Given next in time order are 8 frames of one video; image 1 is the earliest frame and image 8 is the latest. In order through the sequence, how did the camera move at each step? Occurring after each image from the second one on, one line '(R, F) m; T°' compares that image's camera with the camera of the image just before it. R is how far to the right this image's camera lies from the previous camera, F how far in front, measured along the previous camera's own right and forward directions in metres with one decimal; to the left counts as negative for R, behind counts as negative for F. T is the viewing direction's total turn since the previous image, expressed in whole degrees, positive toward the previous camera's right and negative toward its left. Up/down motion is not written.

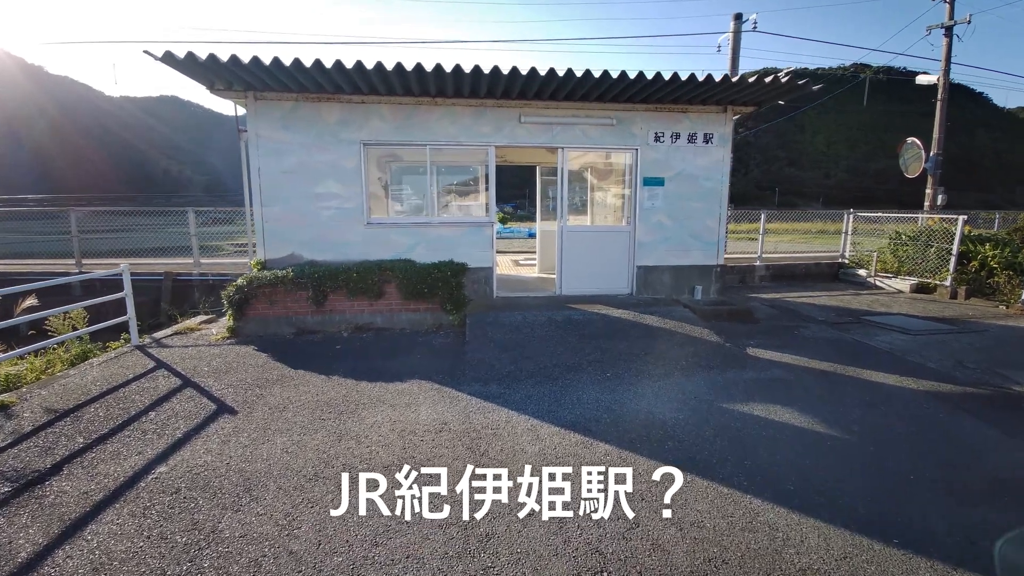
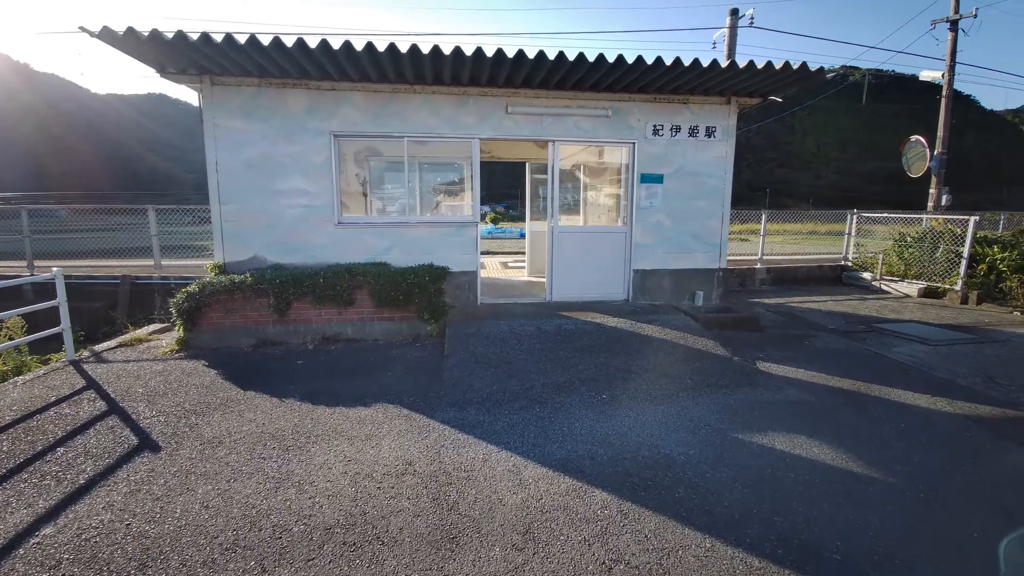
(+0.1, +0.5) m; +1°
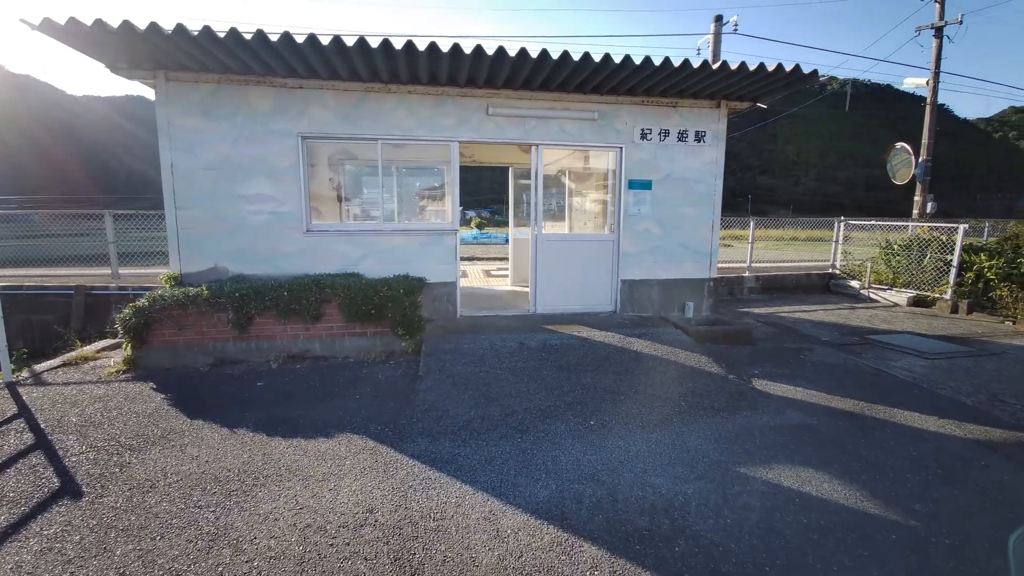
(0.0, +0.3) m; +2°
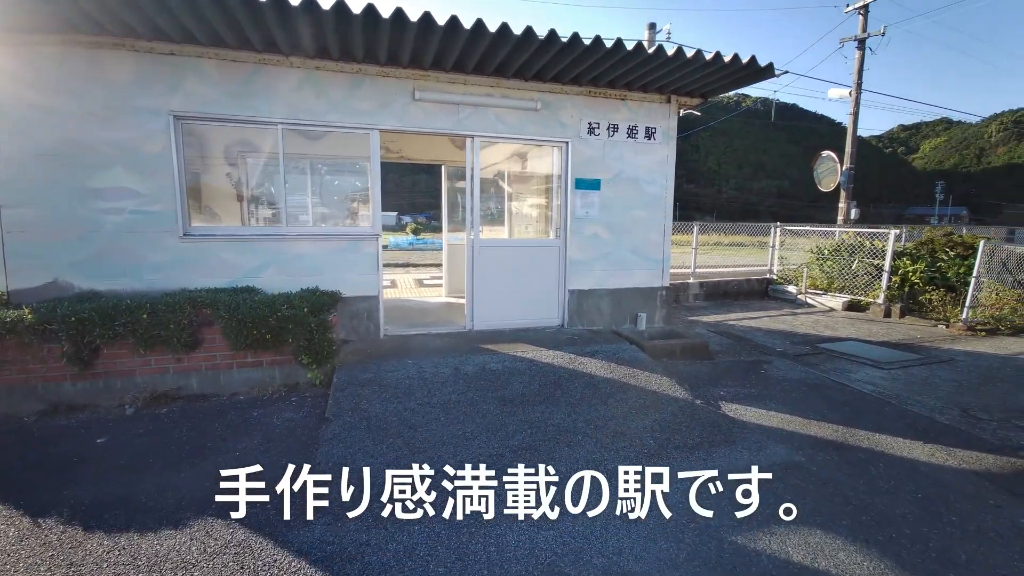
(0.0, +0.7) m; +7°
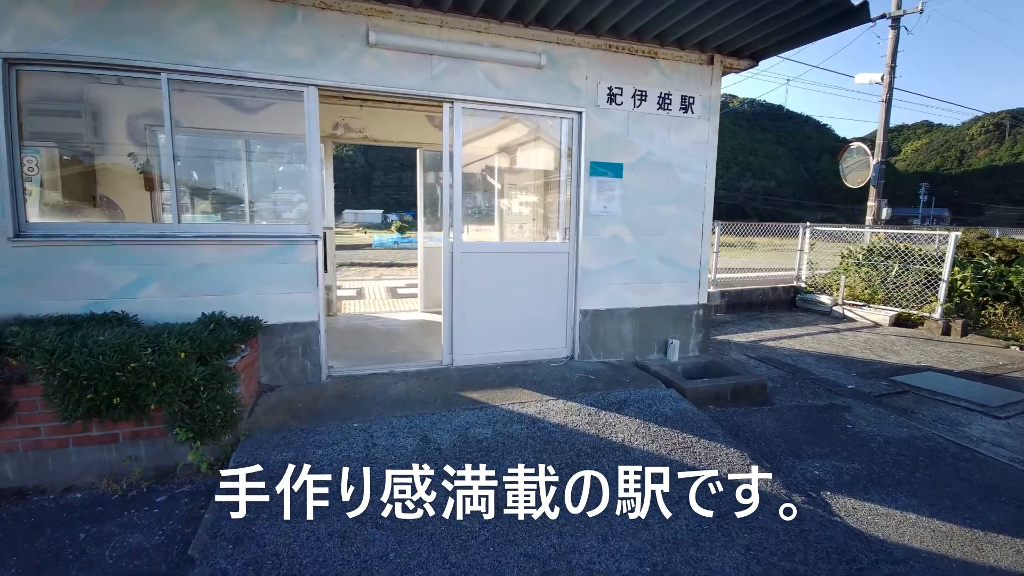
(0.0, +1.2) m; +1°
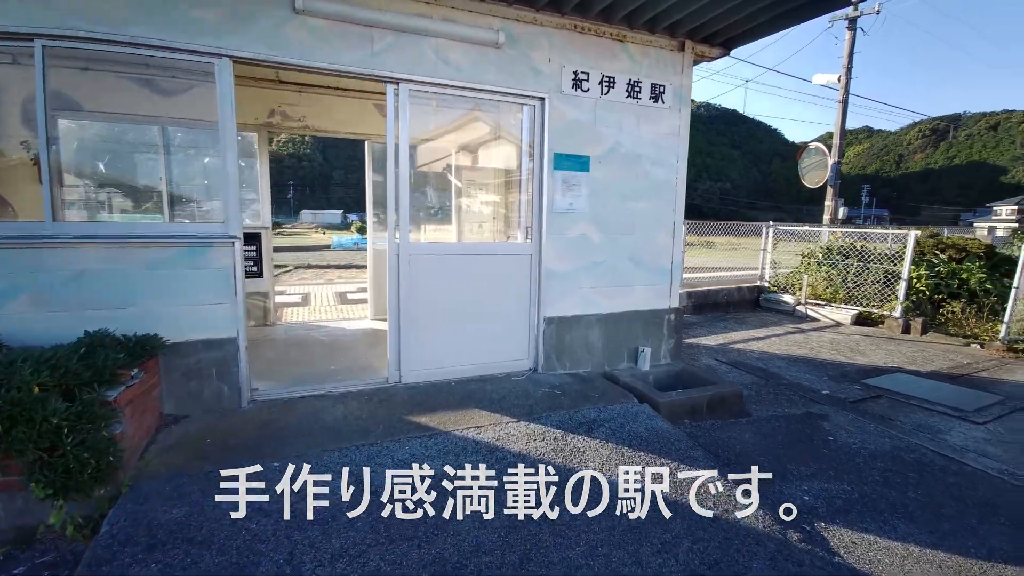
(+0.1, +0.4) m; +4°
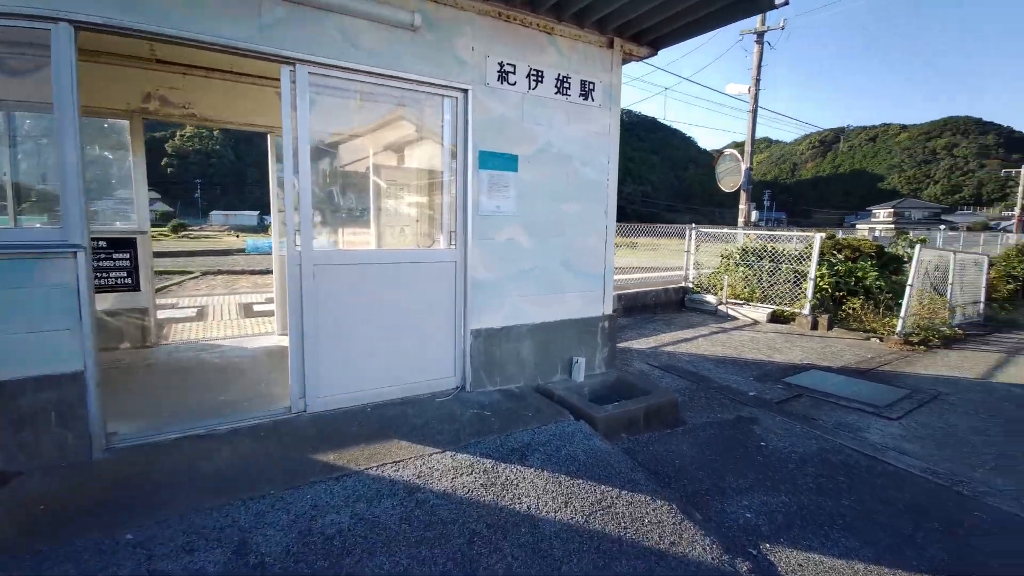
(0.0, +0.3) m; +8°
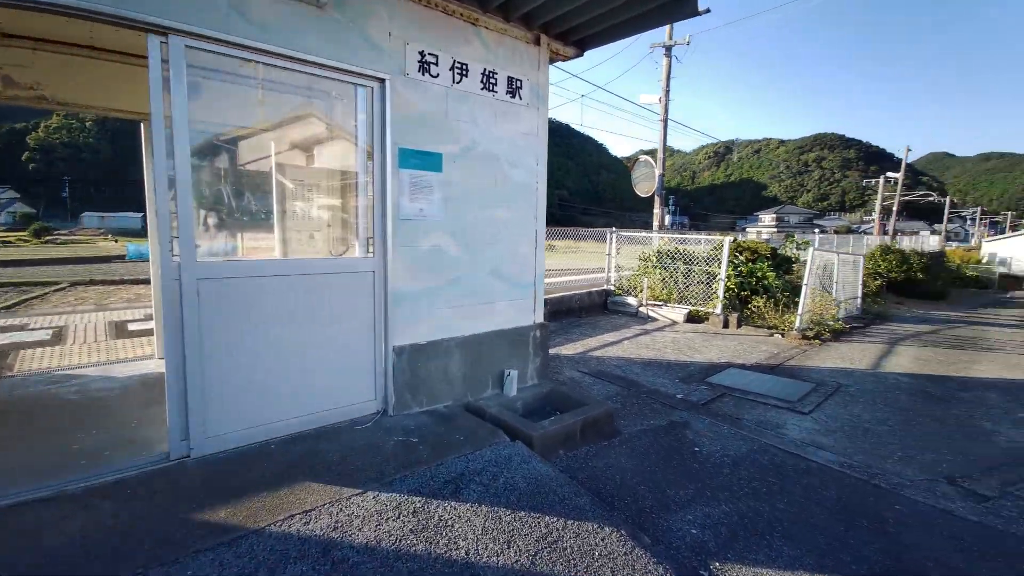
(0.0, +0.2) m; +10°
